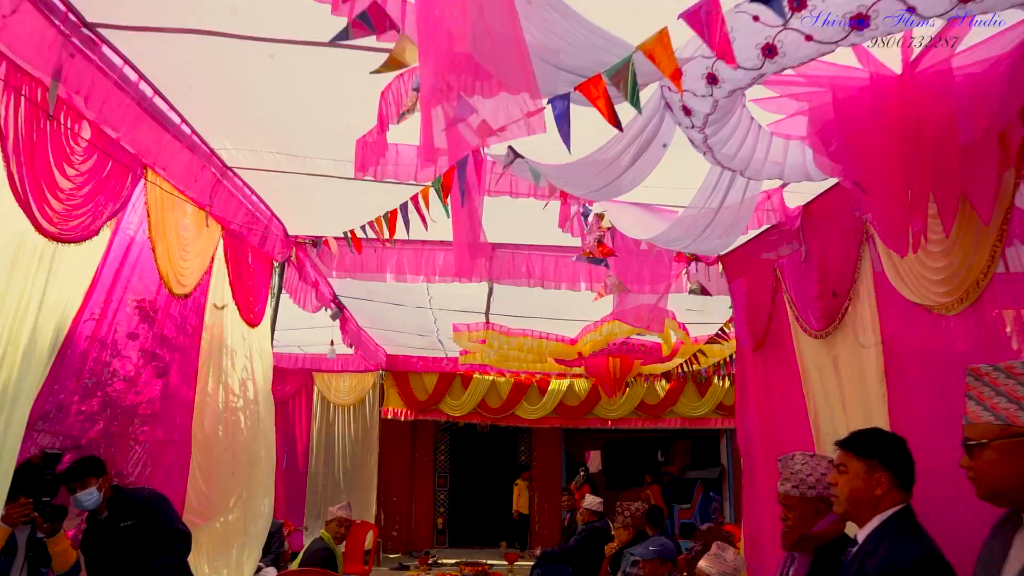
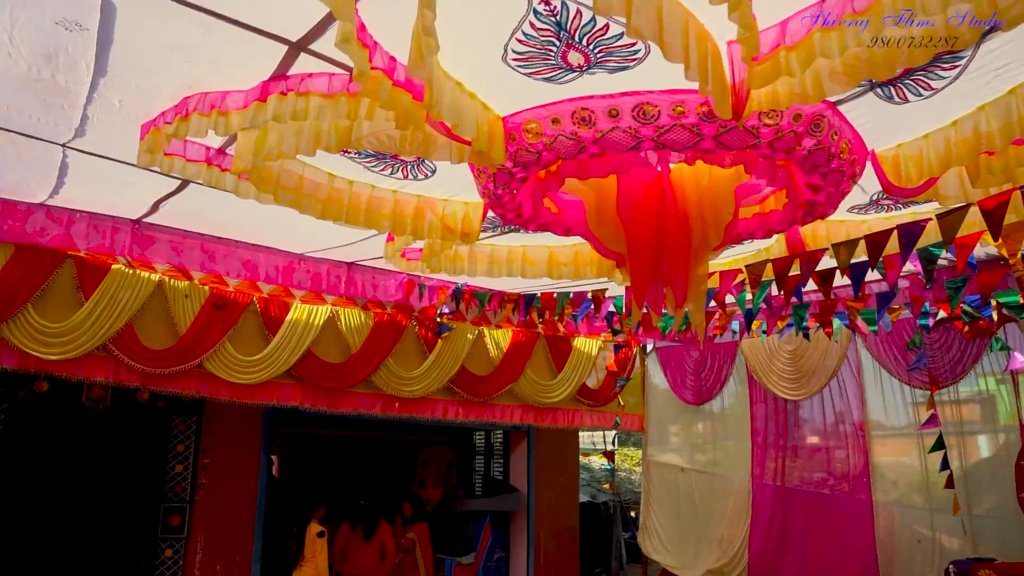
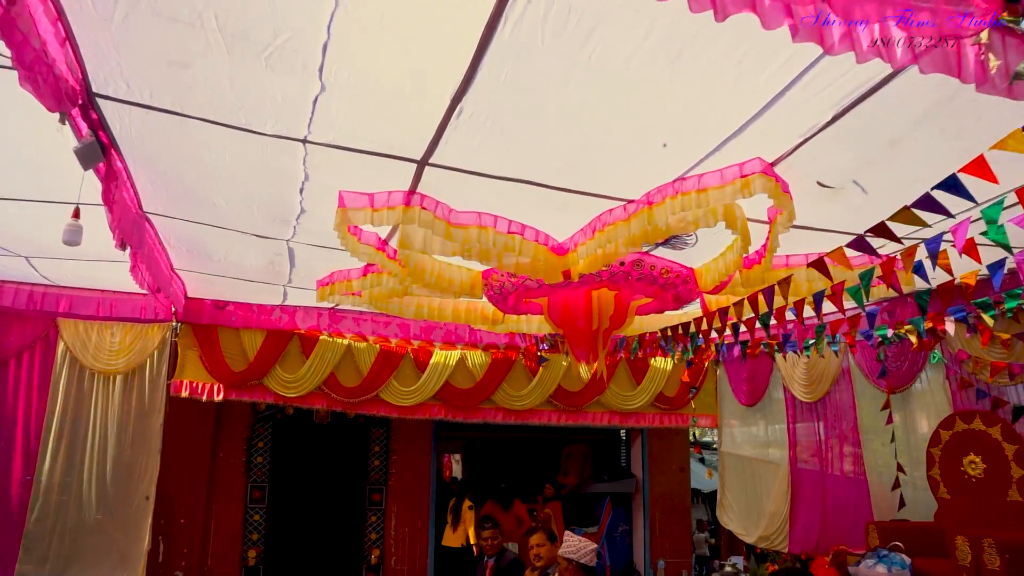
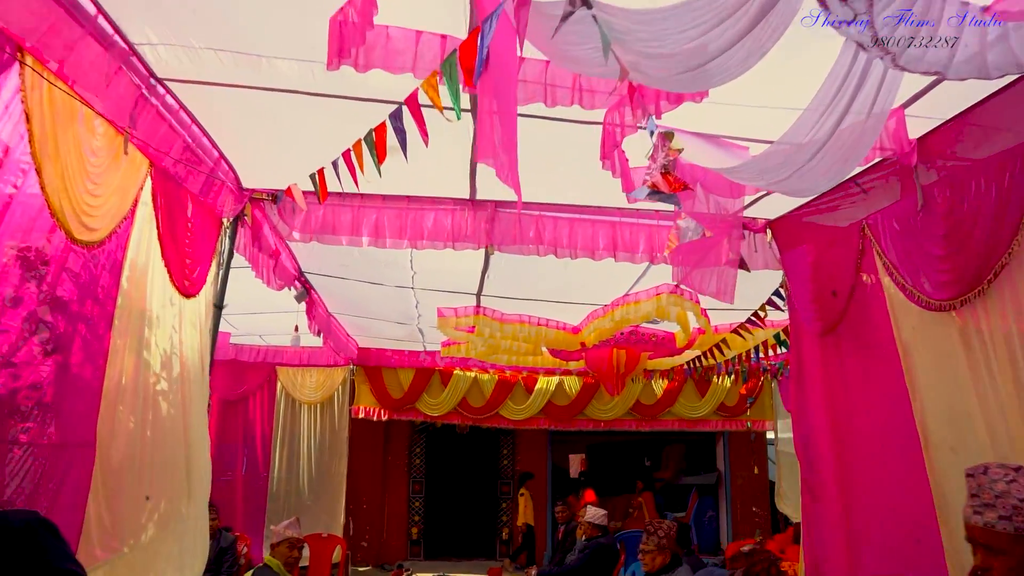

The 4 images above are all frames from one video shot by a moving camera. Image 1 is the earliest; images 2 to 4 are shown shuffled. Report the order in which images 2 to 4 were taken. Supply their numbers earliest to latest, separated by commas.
4, 3, 2
